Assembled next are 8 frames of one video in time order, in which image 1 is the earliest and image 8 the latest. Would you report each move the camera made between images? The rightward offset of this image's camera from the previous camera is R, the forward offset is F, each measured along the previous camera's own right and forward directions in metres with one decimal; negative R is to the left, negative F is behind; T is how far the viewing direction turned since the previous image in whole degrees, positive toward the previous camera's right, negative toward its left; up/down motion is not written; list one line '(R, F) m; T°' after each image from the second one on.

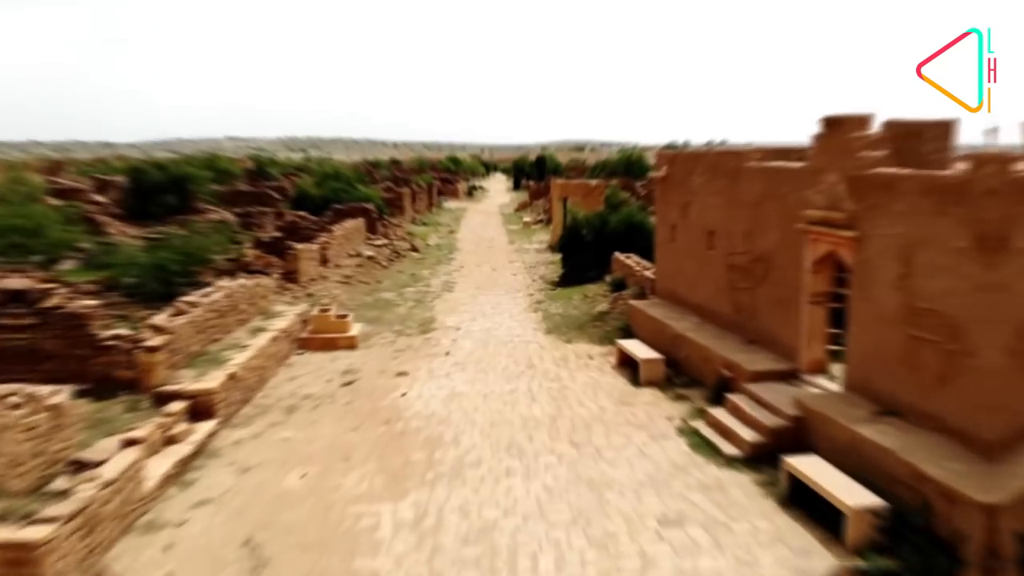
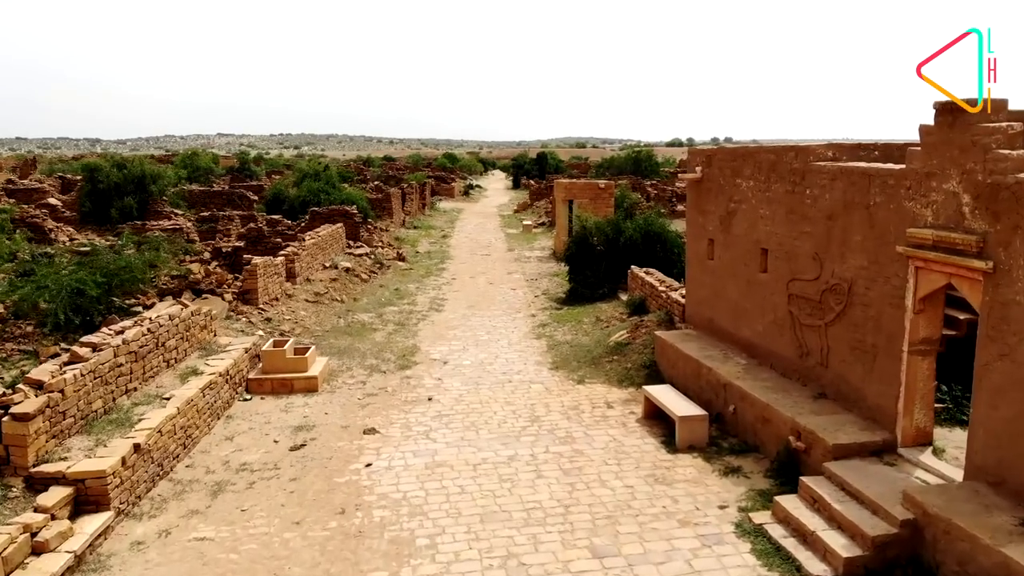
(0.0, +2.2) m; 0°
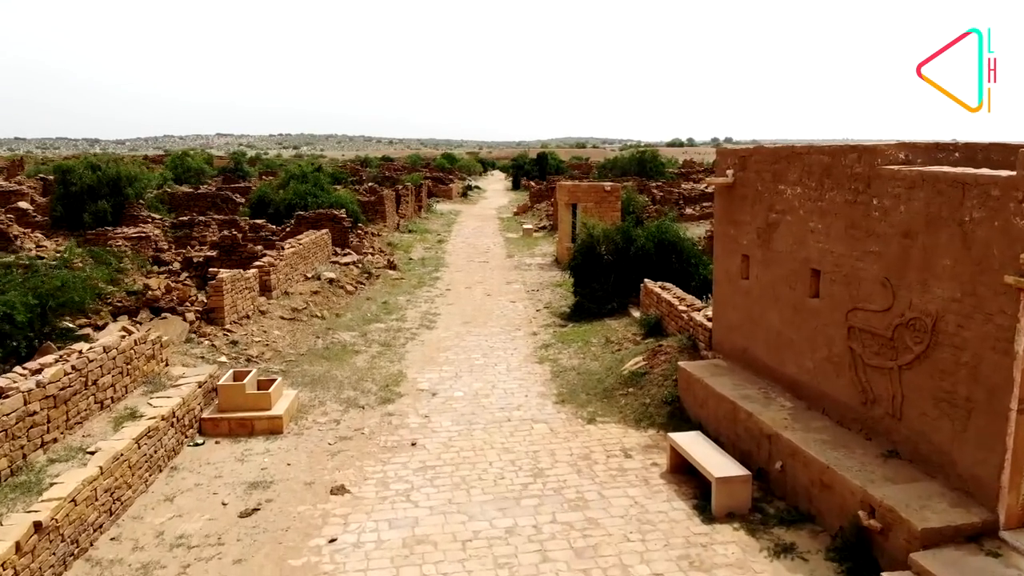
(0.0, +1.4) m; 0°
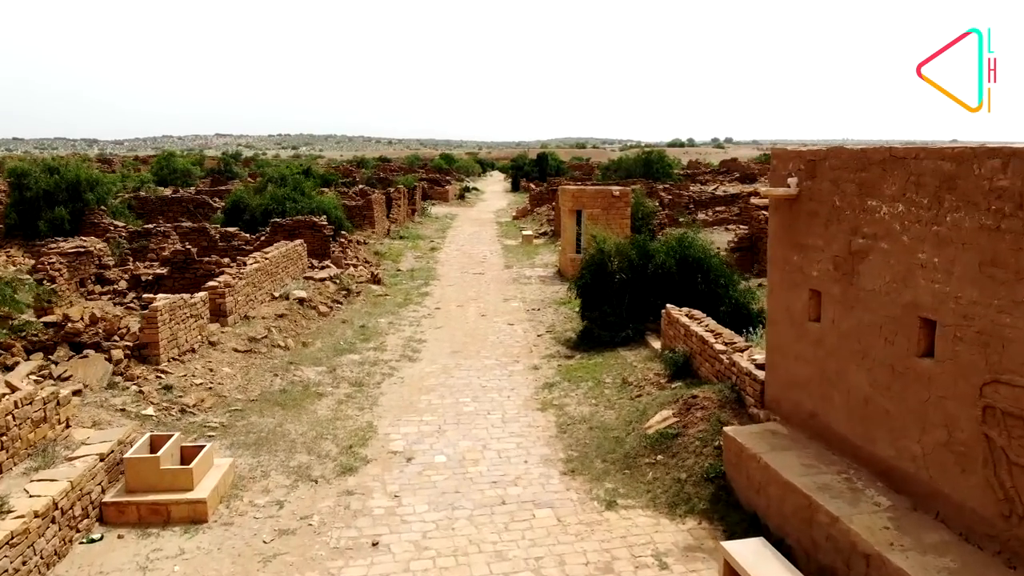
(+0.1, +1.9) m; 0°
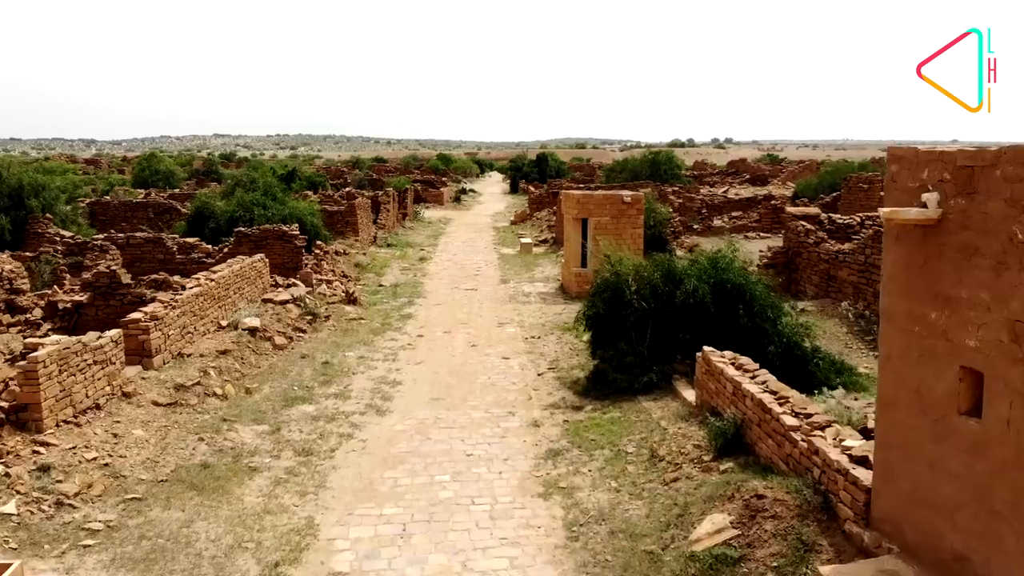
(+0.1, +2.2) m; 0°
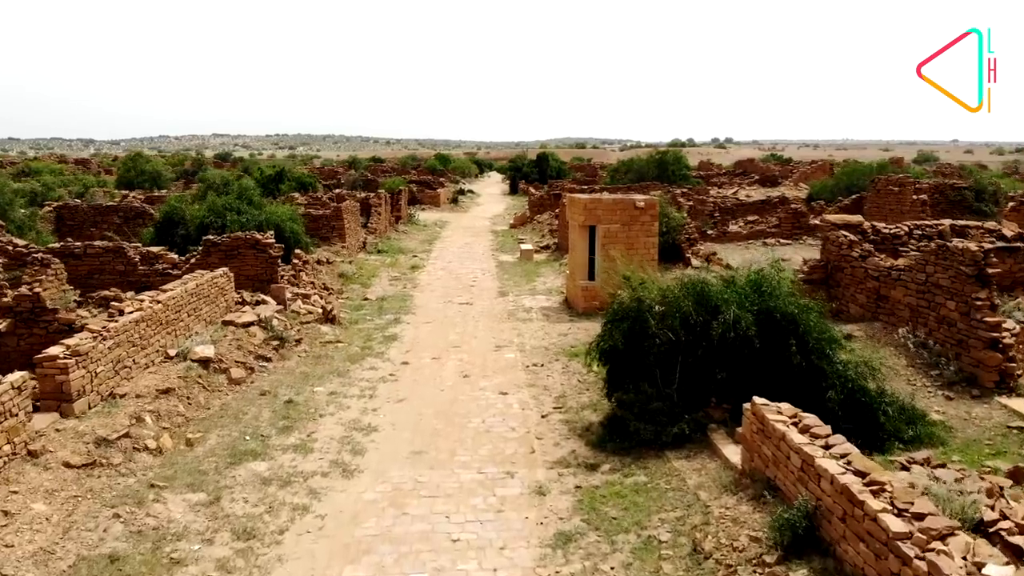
(0.0, +1.6) m; 0°
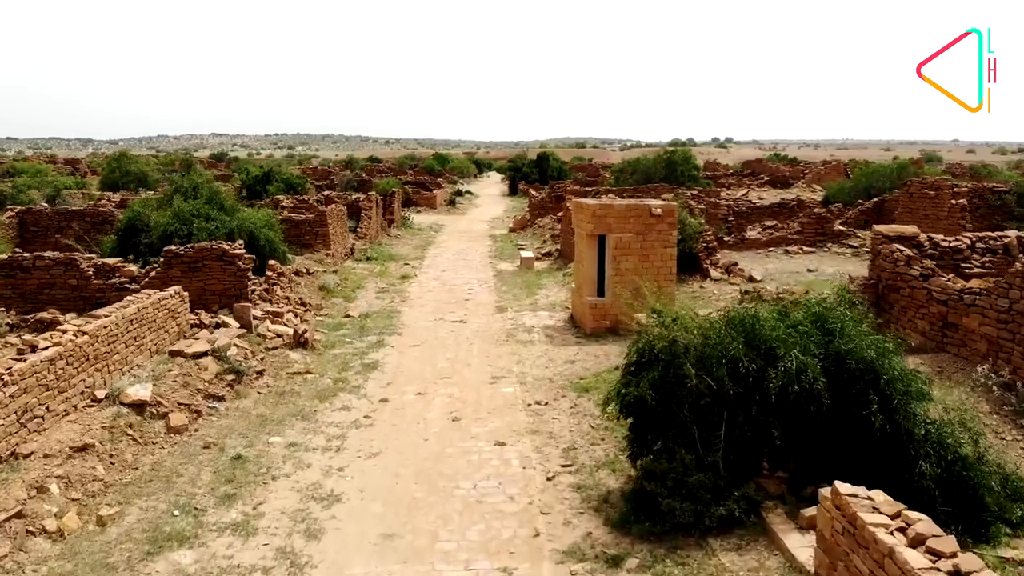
(0.0, +1.6) m; 0°
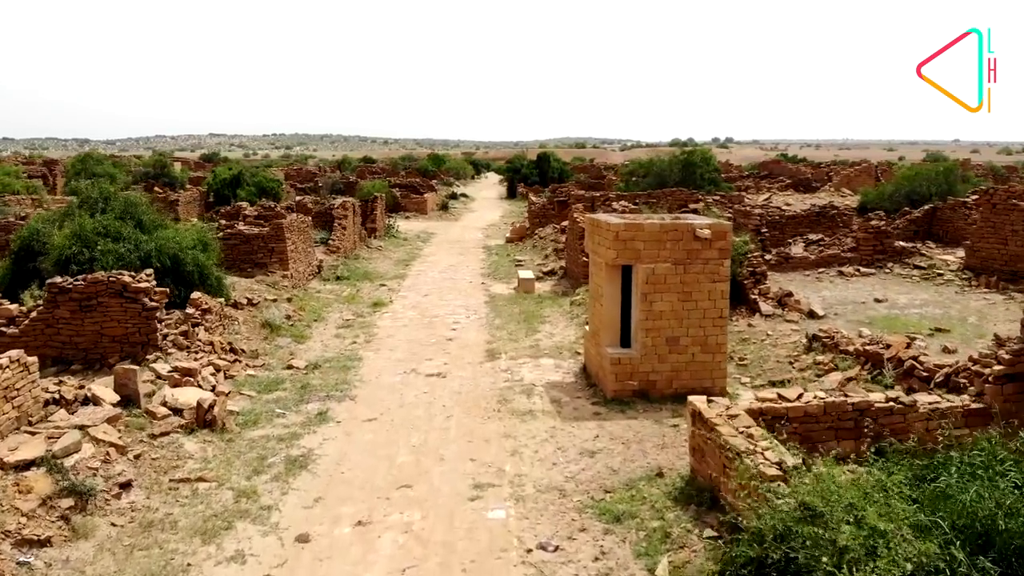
(+0.1, +3.1) m; 0°
